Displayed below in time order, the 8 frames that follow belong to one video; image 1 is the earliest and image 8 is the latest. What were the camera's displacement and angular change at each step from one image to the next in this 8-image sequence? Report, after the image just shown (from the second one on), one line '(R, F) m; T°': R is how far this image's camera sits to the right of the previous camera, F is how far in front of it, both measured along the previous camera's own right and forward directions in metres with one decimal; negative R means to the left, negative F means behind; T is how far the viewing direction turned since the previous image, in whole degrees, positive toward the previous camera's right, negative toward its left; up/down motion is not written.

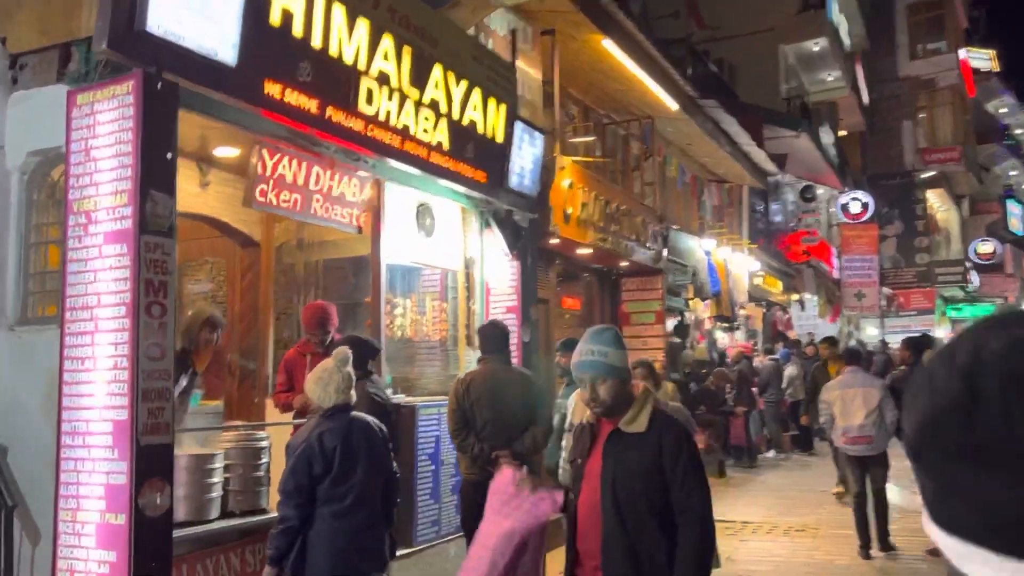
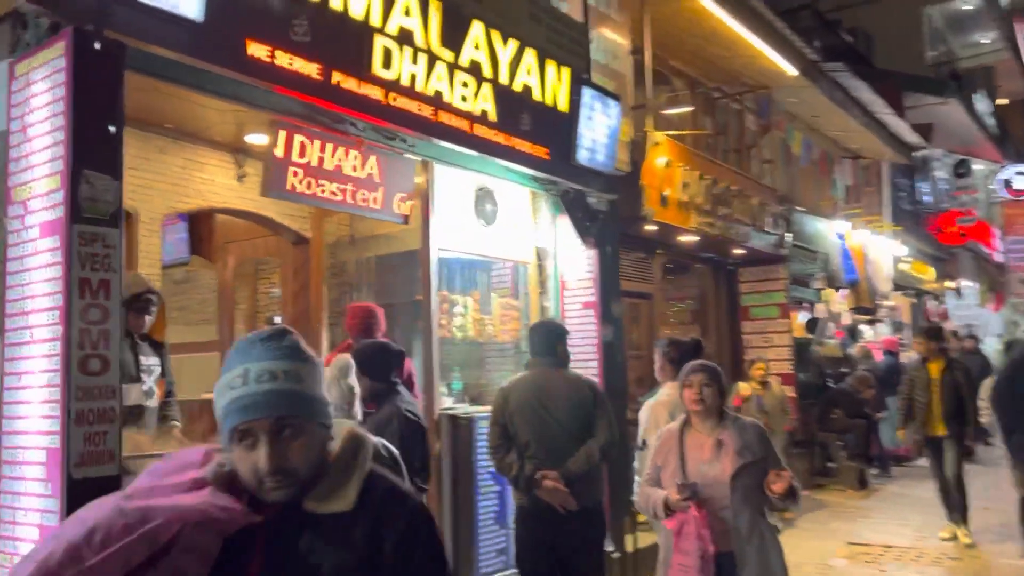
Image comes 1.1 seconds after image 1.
(+0.5, +1.0) m; -9°
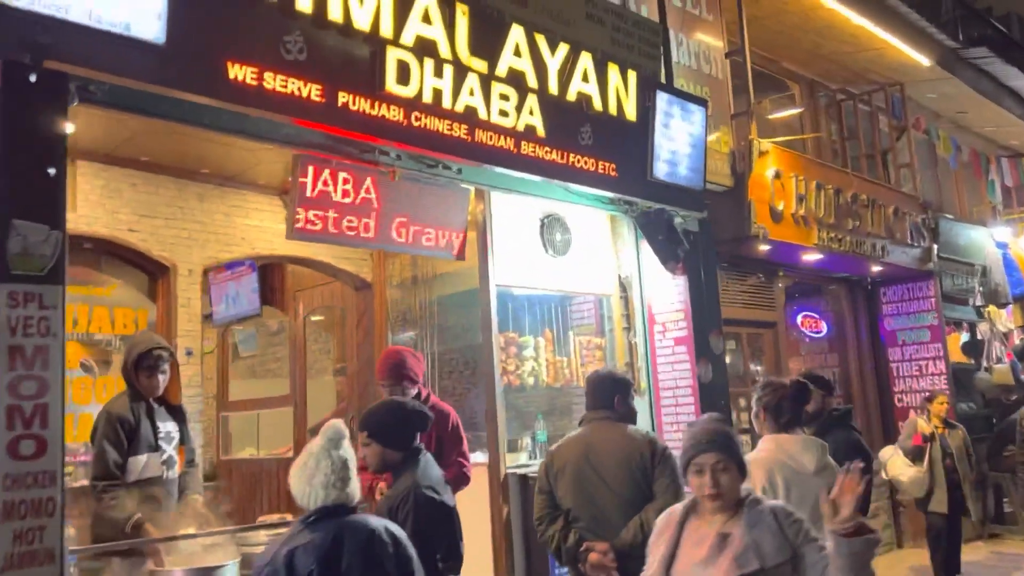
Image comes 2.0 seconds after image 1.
(+0.4, +0.8) m; -9°
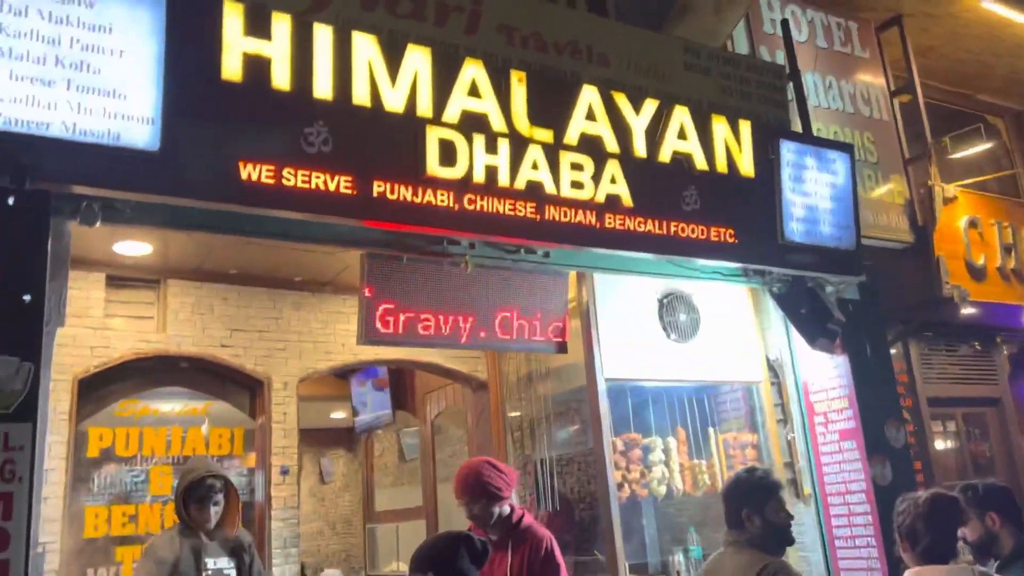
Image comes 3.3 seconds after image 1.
(+0.6, +0.7) m; -14°
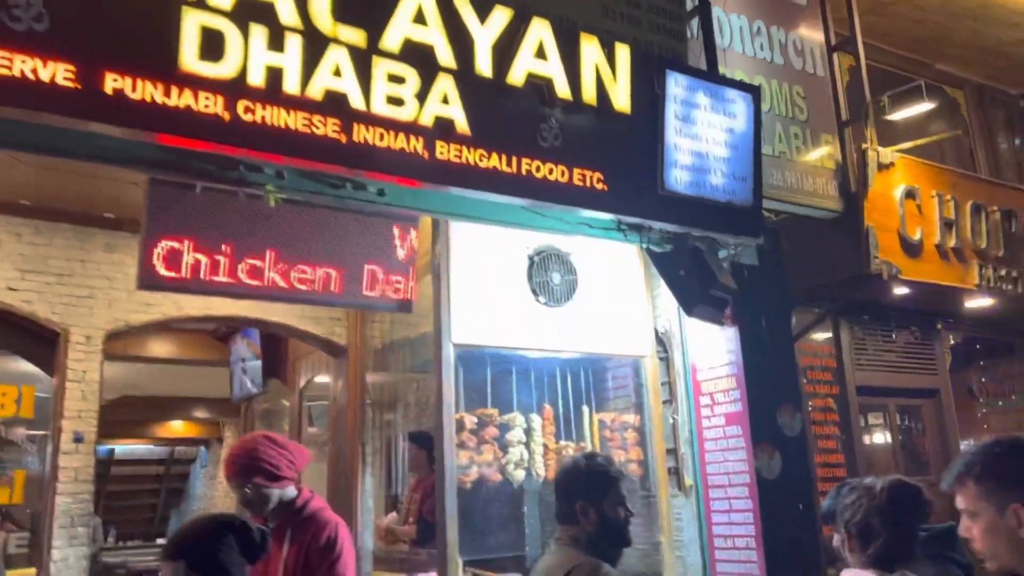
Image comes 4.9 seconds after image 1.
(+0.7, +0.7) m; +1°
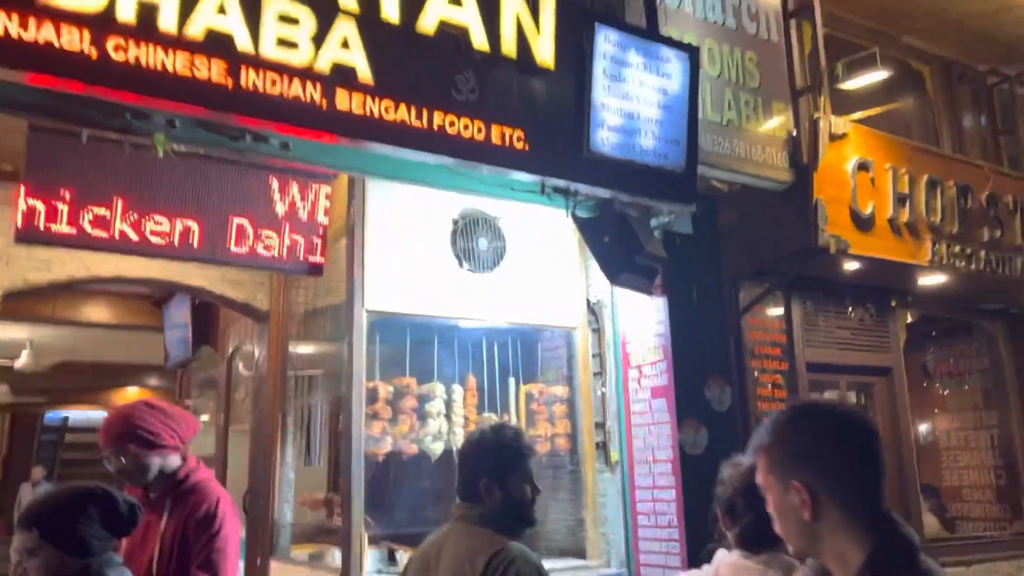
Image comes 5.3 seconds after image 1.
(+0.3, +0.2) m; +1°
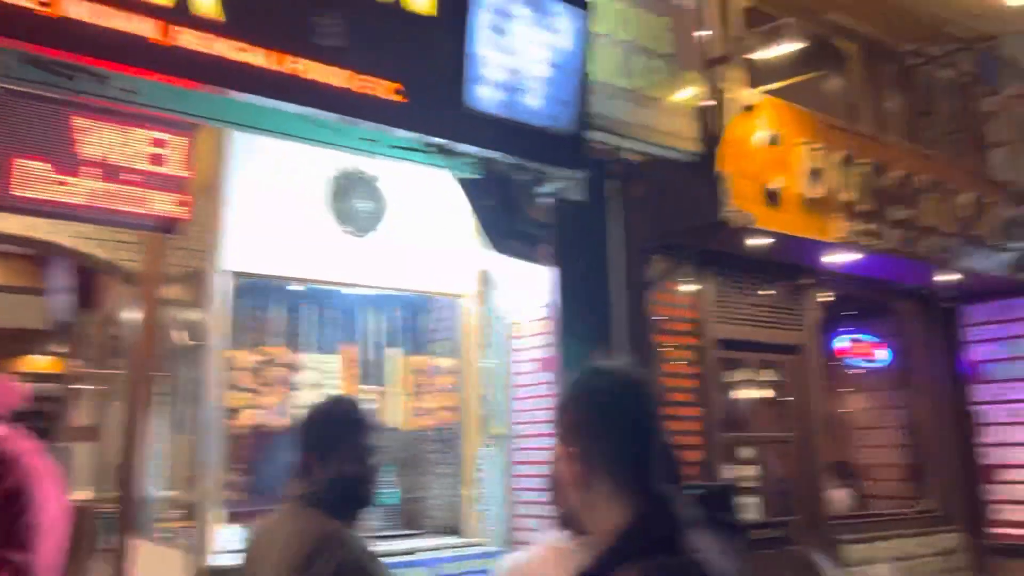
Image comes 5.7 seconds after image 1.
(+0.3, +0.2) m; +3°
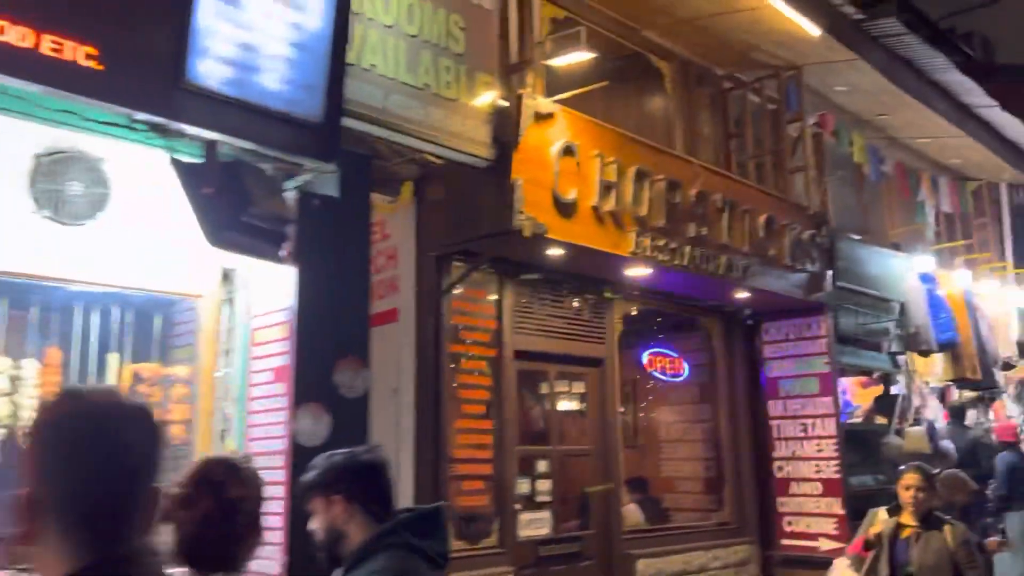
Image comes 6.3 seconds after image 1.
(+0.5, +0.3) m; +9°
